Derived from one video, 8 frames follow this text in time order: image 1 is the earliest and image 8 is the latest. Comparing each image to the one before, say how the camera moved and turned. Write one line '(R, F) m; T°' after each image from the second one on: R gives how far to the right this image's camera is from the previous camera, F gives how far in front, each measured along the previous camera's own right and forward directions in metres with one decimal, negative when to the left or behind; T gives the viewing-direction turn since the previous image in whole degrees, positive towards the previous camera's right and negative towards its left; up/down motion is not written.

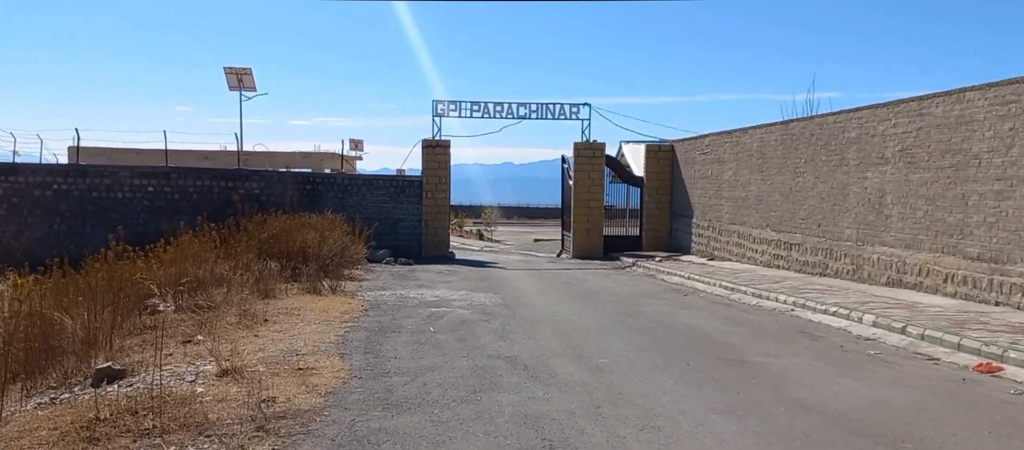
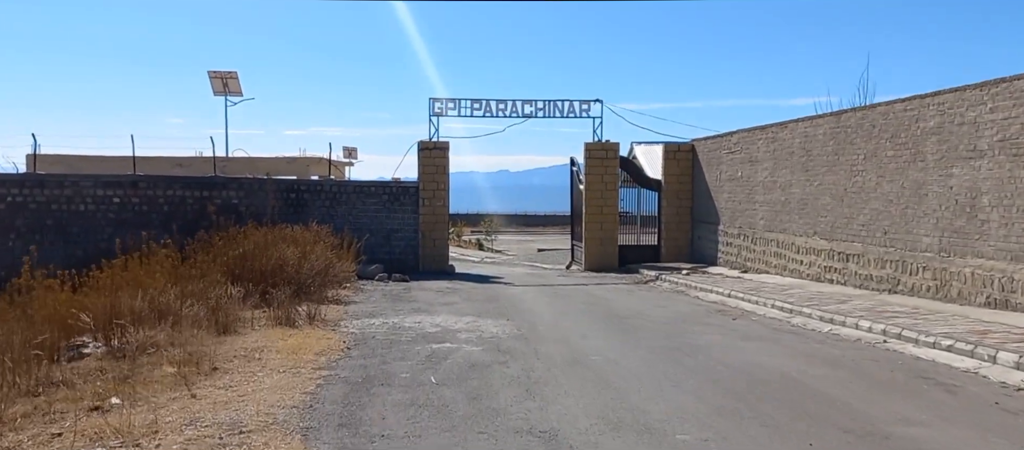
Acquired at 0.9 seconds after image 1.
(-0.3, +2.4) m; 0°
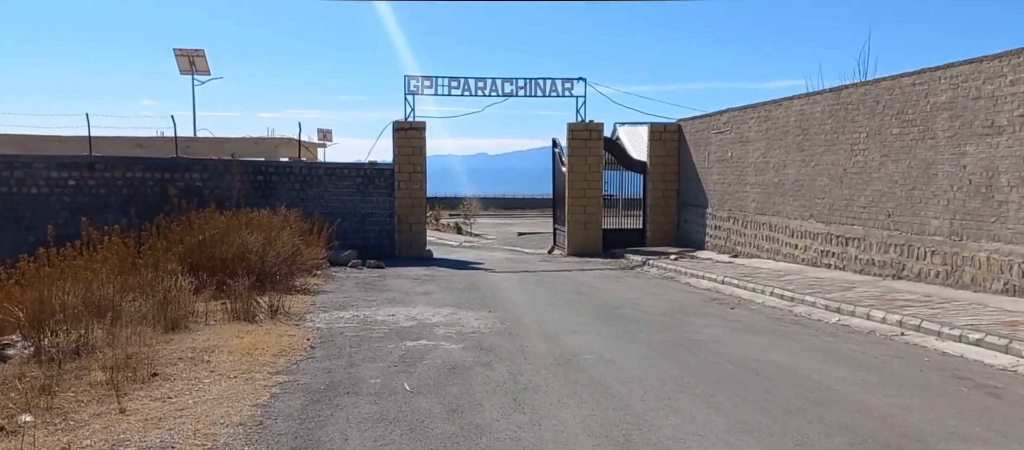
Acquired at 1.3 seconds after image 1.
(0.0, +0.9) m; +2°
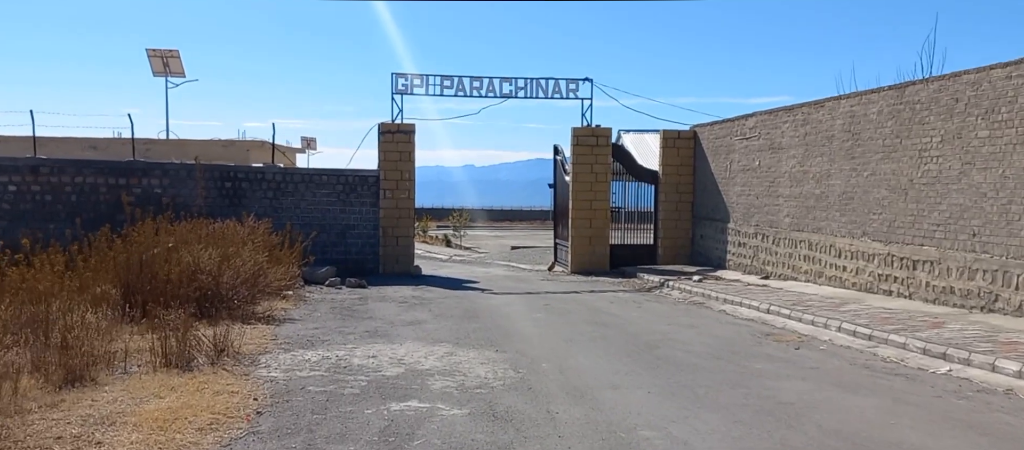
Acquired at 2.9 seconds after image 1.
(-0.3, +2.2) m; +1°
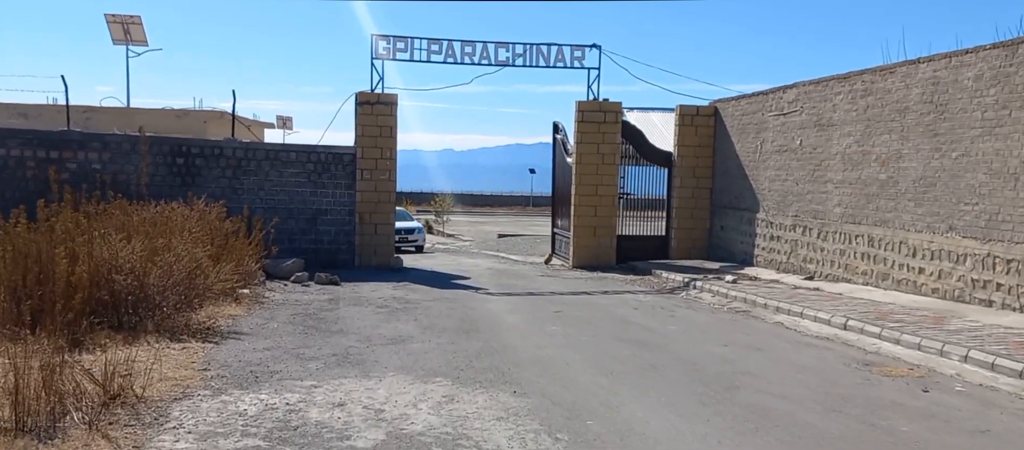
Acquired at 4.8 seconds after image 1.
(-0.4, +2.6) m; +1°
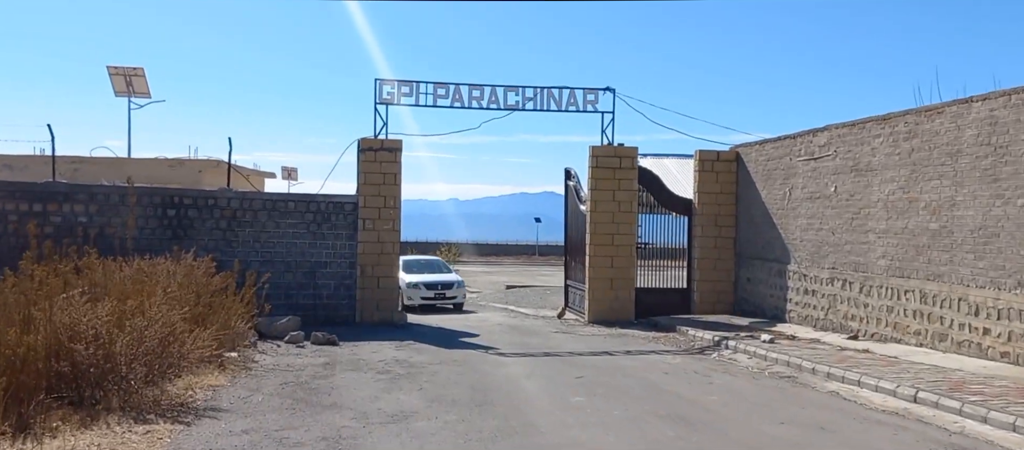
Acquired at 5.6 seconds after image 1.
(-0.1, +1.1) m; 0°
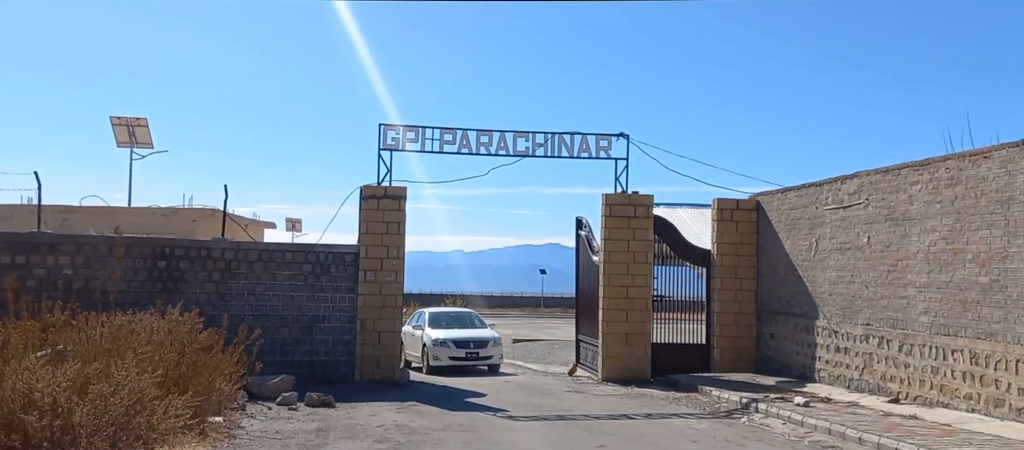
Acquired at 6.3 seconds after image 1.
(-0.1, +0.9) m; 0°
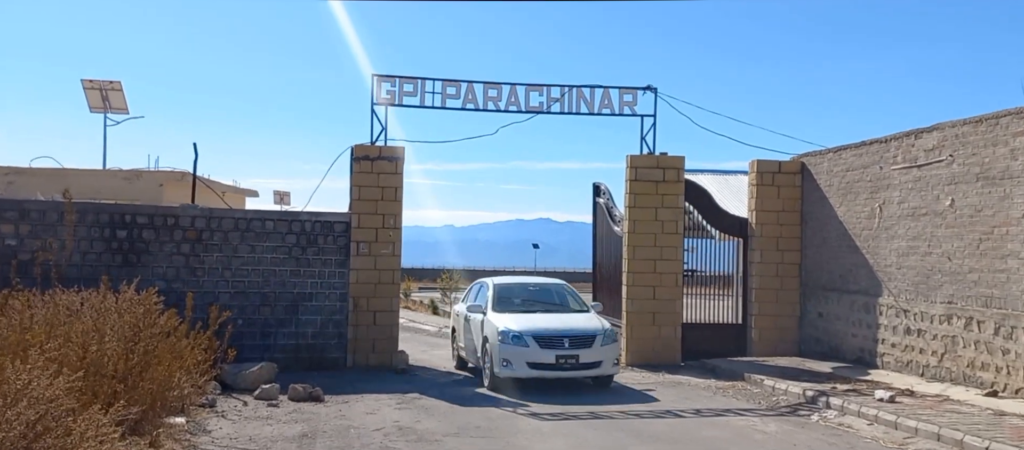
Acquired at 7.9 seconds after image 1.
(-0.4, +2.0) m; +1°
